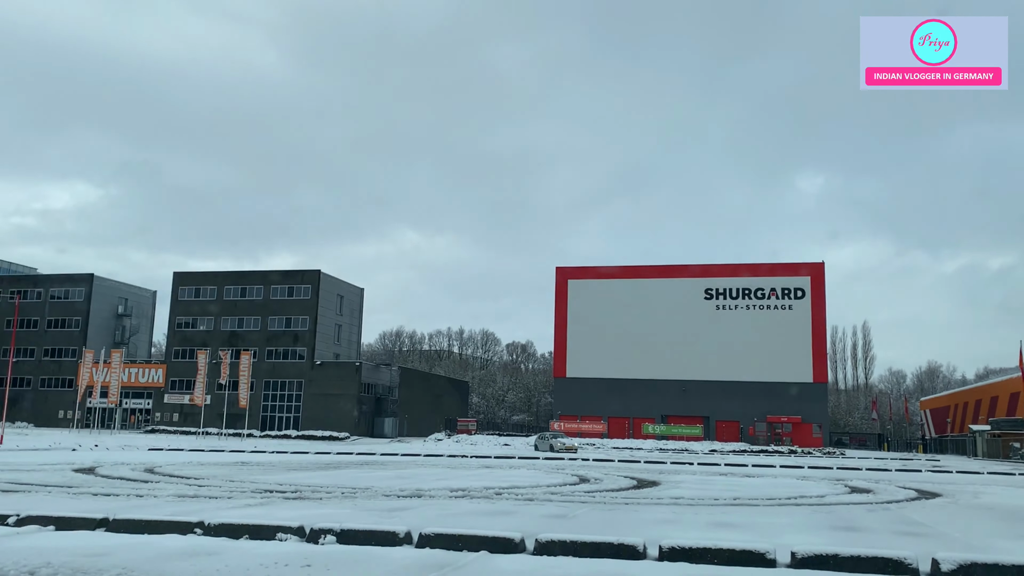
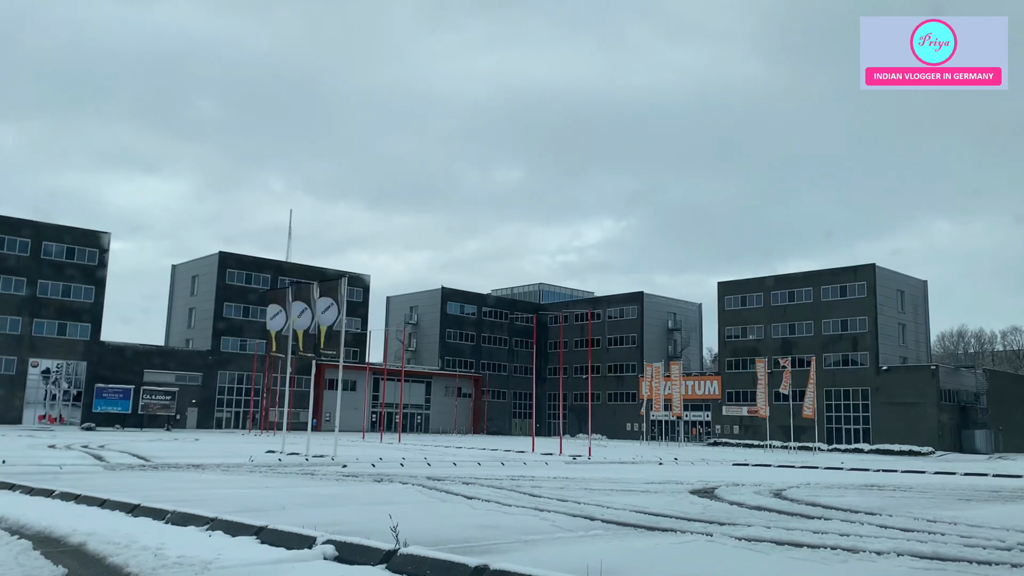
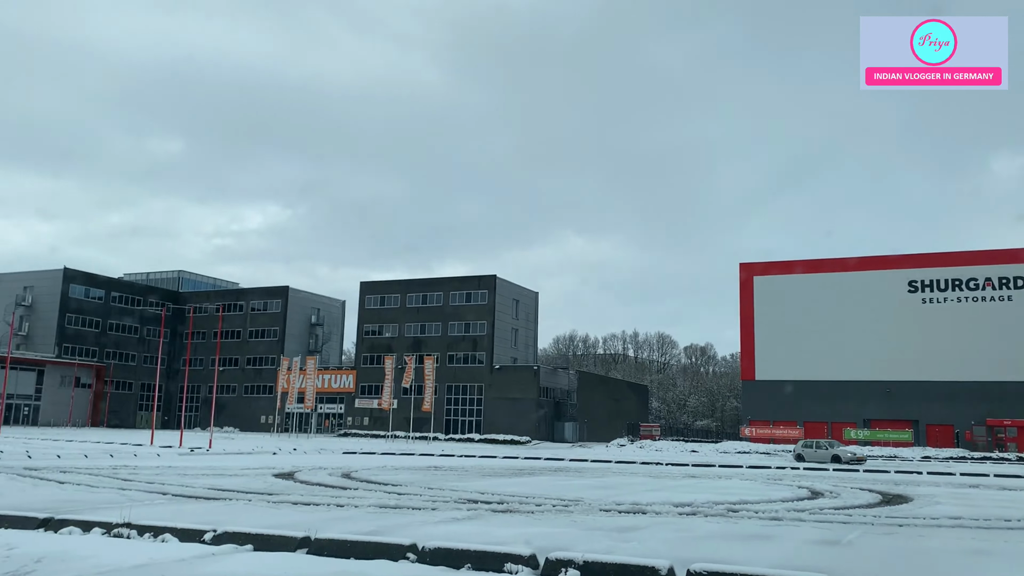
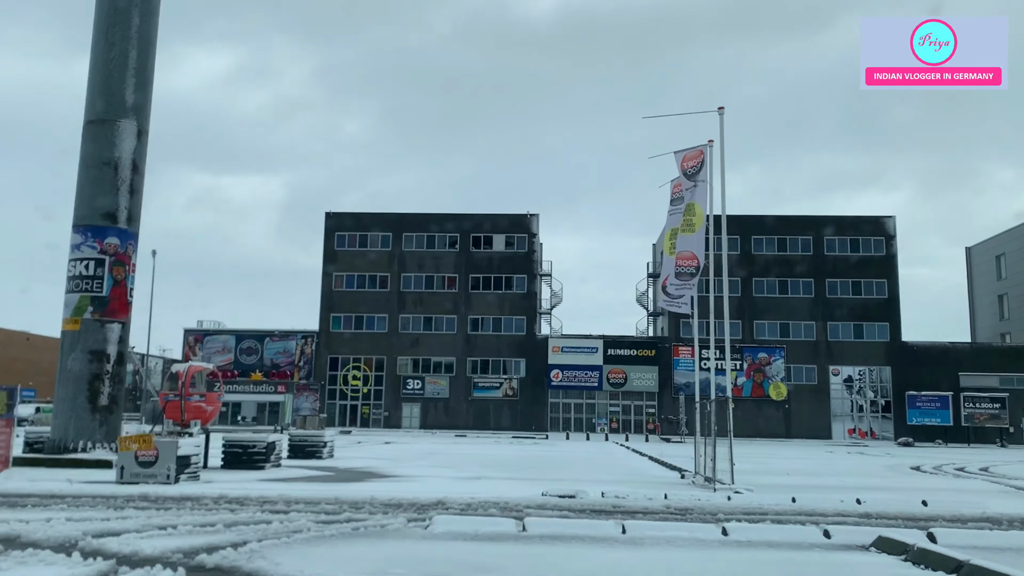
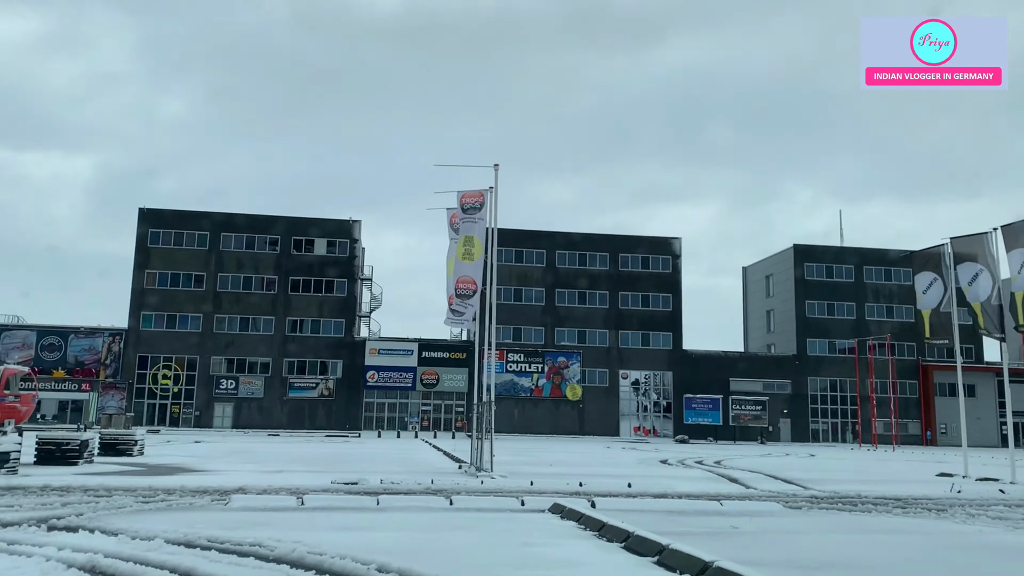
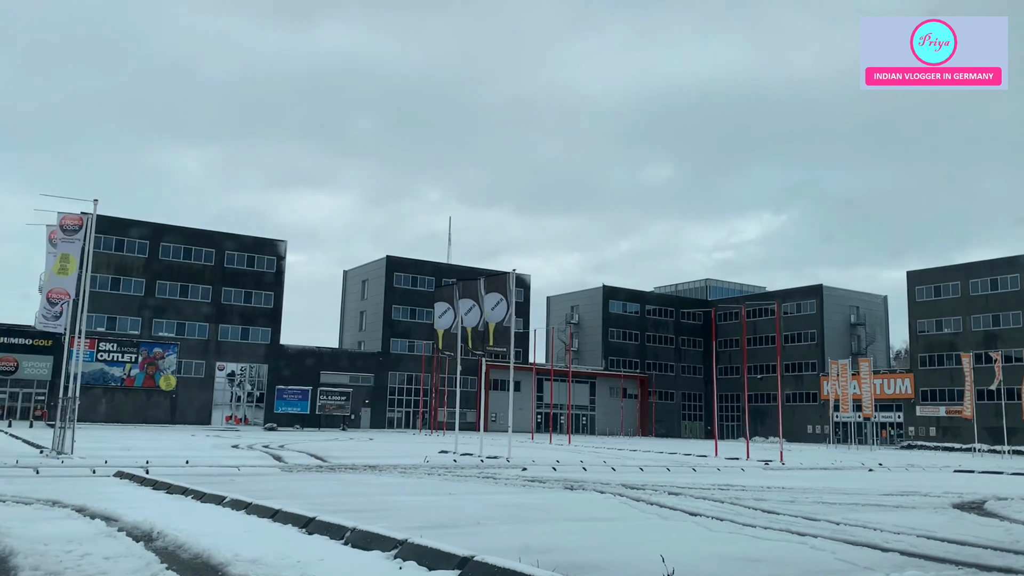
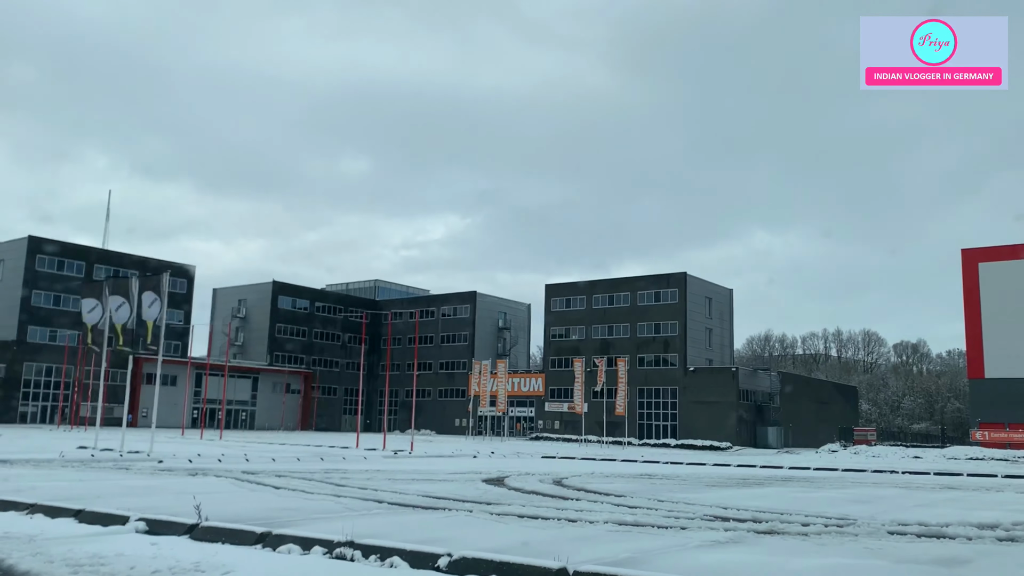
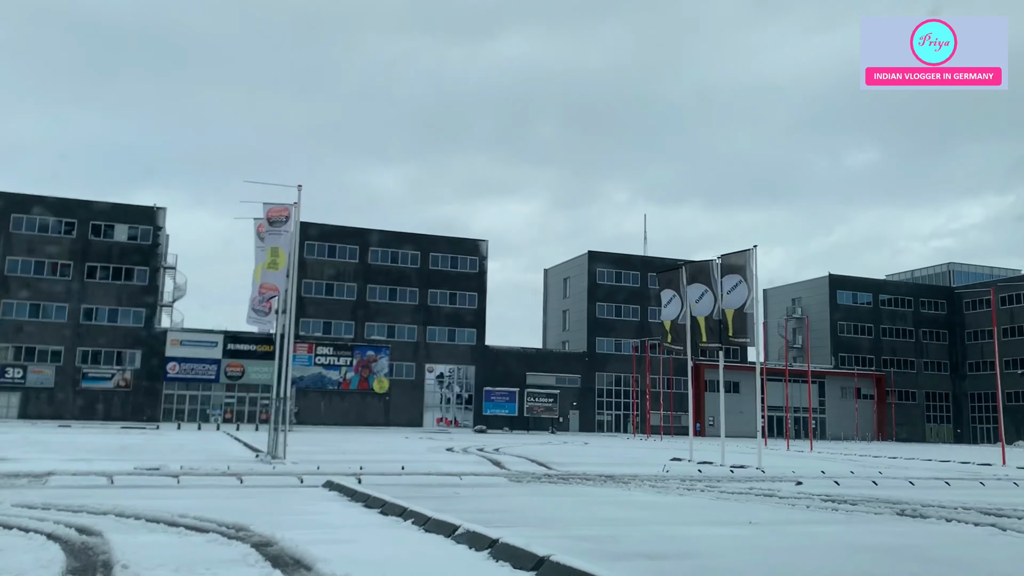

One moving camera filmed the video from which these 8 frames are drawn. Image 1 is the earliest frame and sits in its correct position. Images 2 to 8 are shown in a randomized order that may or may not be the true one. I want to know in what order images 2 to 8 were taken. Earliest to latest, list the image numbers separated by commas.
3, 7, 2, 6, 8, 5, 4
